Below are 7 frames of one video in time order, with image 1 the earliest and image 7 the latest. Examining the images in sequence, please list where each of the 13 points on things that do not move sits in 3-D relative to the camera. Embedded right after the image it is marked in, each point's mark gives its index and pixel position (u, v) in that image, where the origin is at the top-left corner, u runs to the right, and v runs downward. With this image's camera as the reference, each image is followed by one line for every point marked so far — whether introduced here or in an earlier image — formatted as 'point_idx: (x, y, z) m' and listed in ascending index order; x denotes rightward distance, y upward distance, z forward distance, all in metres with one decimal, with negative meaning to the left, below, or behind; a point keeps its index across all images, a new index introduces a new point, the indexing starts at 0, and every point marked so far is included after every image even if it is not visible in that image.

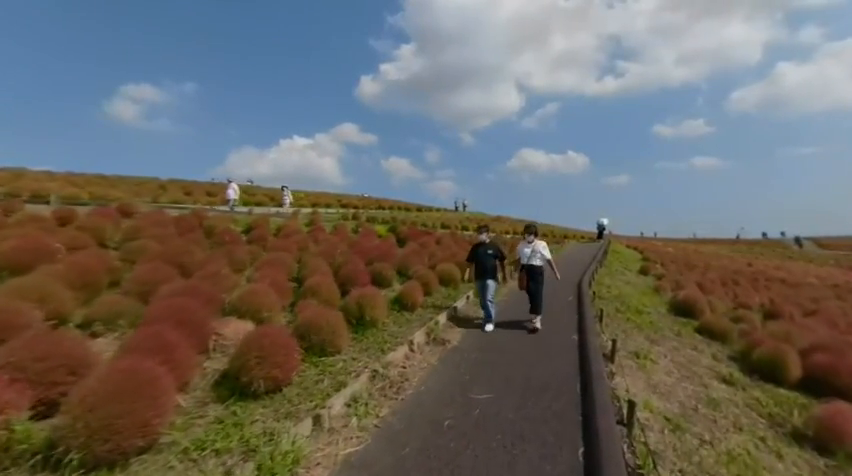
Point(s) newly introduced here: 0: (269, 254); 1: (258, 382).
0: (-4.9, -0.5, +14.1) m
1: (-2.4, -2.1, +6.4) m
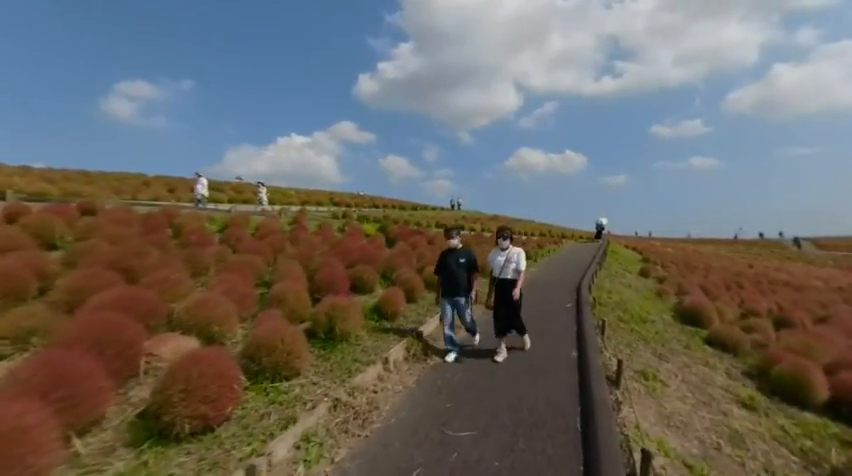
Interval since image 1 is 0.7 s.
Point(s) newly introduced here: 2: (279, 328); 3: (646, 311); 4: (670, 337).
0: (-5.4, -0.5, +12.9) m
1: (-2.8, -2.1, +5.2) m
2: (-2.4, -1.4, +7.2) m
3: (+7.5, -2.5, +15.4) m
4: (+6.8, -2.7, +12.5) m
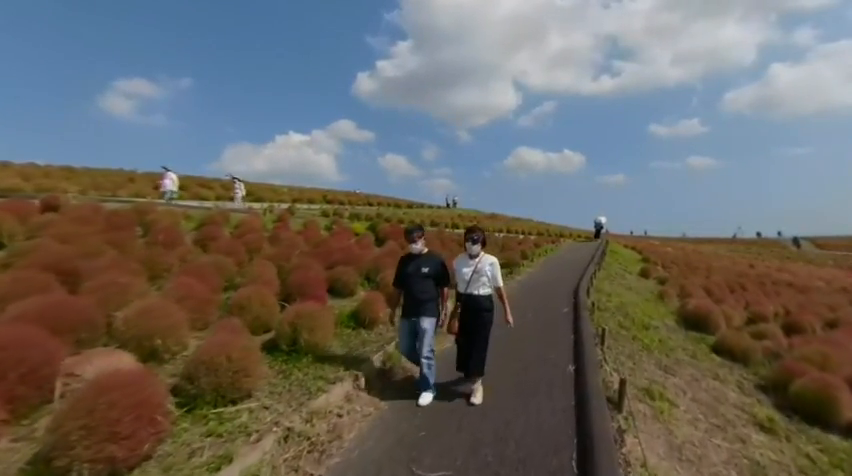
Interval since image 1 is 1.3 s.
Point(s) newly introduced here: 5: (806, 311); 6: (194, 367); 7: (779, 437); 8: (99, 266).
0: (-5.8, -0.5, +11.8) m
1: (-3.2, -2.1, +4.1) m
2: (-2.8, -1.4, +6.2) m
3: (+7.1, -2.4, +14.4) m
4: (+6.4, -2.7, +11.5) m
5: (+16.8, -3.2, +19.9) m
6: (-3.0, -1.7, +5.9) m
7: (+5.7, -3.2, +7.4) m
8: (-6.5, -0.6, +9.0) m
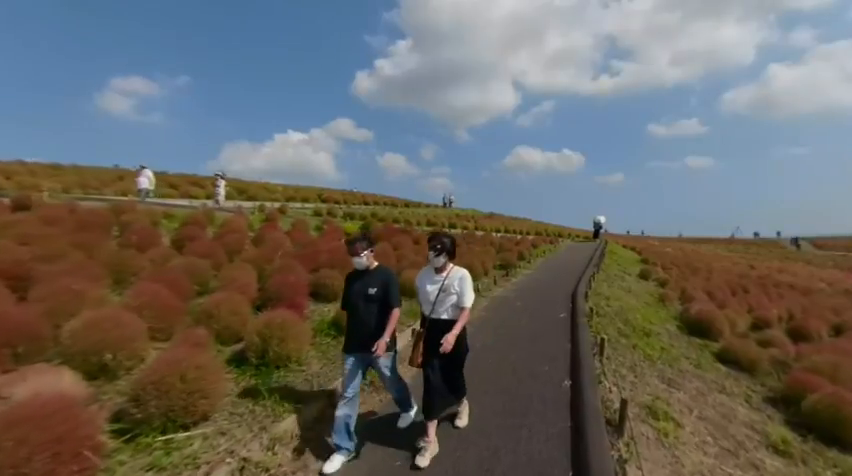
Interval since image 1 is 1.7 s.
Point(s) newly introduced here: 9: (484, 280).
0: (-6.0, -0.5, +11.2) m
1: (-3.4, -2.1, +3.5) m
2: (-3.0, -1.5, +5.5) m
3: (+6.8, -2.5, +13.7) m
4: (+6.1, -2.8, +10.9) m
5: (+16.5, -3.3, +19.3) m
6: (-3.3, -1.7, +5.2) m
7: (+5.5, -3.3, +6.7) m
8: (-6.8, -0.6, +8.3) m
9: (+2.3, -1.7, +18.2) m
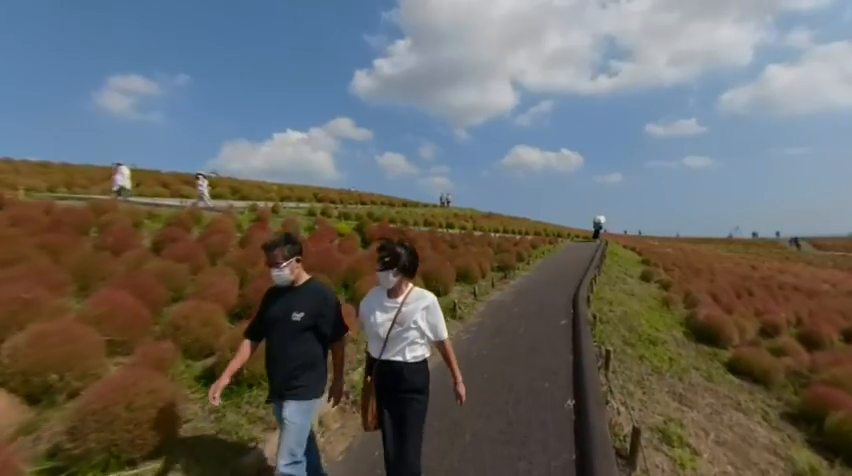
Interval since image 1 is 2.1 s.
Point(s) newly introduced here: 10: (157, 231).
0: (-6.2, -0.6, +10.4) m
1: (-3.6, -2.2, +2.8) m
2: (-3.2, -1.5, +4.8) m
3: (+6.6, -2.6, +13.1) m
4: (+5.9, -2.8, +10.2) m
5: (+16.3, -3.4, +18.7) m
6: (-3.4, -1.8, +4.5) m
7: (+5.3, -3.4, +6.0) m
8: (-7.0, -0.6, +7.6) m
9: (+2.2, -1.7, +17.5) m
10: (-8.7, +0.2, +14.5) m
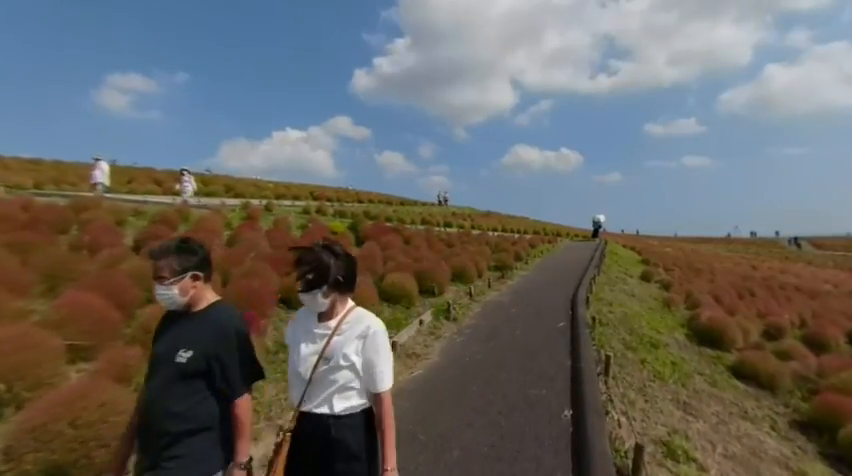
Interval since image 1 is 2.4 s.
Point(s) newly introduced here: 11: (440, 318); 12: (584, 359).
0: (-6.4, -0.5, +10.0) m
1: (-3.8, -2.2, +2.3) m
2: (-3.4, -1.5, +4.4) m
3: (+6.4, -2.5, +12.6) m
4: (+5.7, -2.8, +9.7) m
5: (+16.1, -3.3, +18.2) m
6: (-3.6, -1.8, +4.0) m
7: (+5.1, -3.3, +5.6) m
8: (-7.2, -0.6, +7.1) m
9: (+1.9, -1.7, +17.0) m
10: (-8.9, +0.3, +14.0) m
11: (+0.4, -2.1, +11.8) m
12: (+2.8, -2.1, +8.0) m
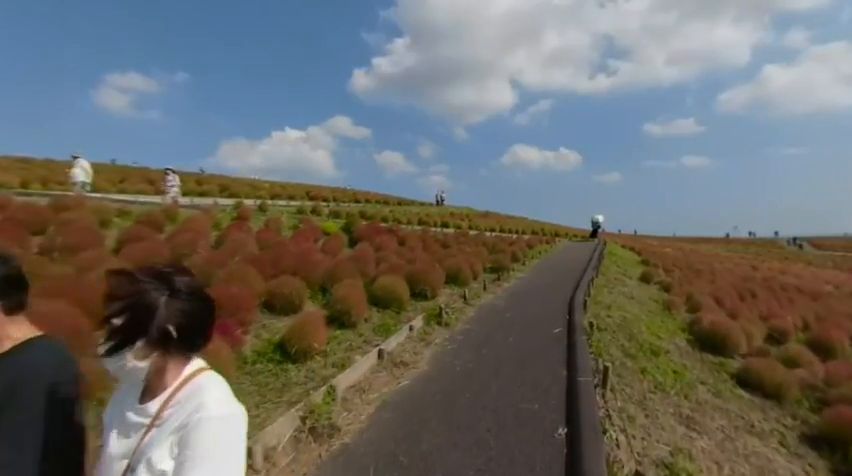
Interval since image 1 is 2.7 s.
0: (-6.6, -0.6, +9.5) m
1: (-4.0, -2.2, +1.8) m
2: (-3.6, -1.5, +3.9) m
3: (+6.2, -2.6, +12.1) m
4: (+5.5, -2.9, +9.3) m
5: (+15.9, -3.4, +17.8) m
6: (-3.8, -1.8, +3.6) m
7: (+4.9, -3.4, +5.1) m
8: (-7.4, -0.6, +6.6) m
9: (+1.7, -1.7, +16.5) m
10: (-9.1, +0.2, +13.6) m
11: (+0.1, -2.1, +11.3) m
12: (+2.6, -2.1, +7.5) m
